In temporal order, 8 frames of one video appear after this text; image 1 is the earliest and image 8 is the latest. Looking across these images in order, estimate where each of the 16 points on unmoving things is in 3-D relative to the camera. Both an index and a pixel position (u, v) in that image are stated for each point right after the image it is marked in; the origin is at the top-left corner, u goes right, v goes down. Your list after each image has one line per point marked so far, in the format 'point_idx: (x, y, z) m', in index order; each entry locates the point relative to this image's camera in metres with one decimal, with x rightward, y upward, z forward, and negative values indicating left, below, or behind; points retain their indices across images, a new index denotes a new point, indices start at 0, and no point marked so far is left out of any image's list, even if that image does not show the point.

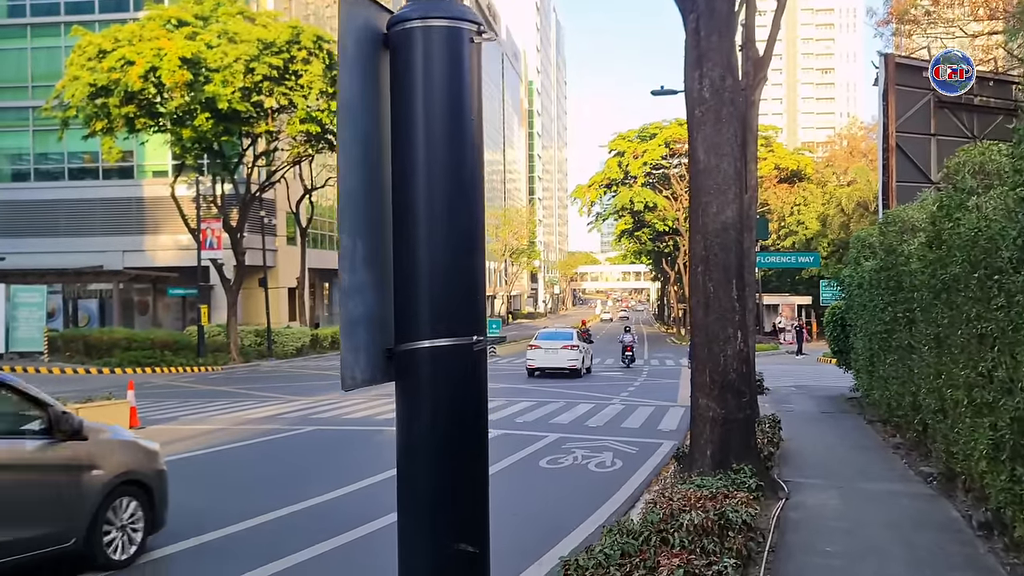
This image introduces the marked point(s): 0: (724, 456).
0: (+2.0, -1.6, +8.5) m
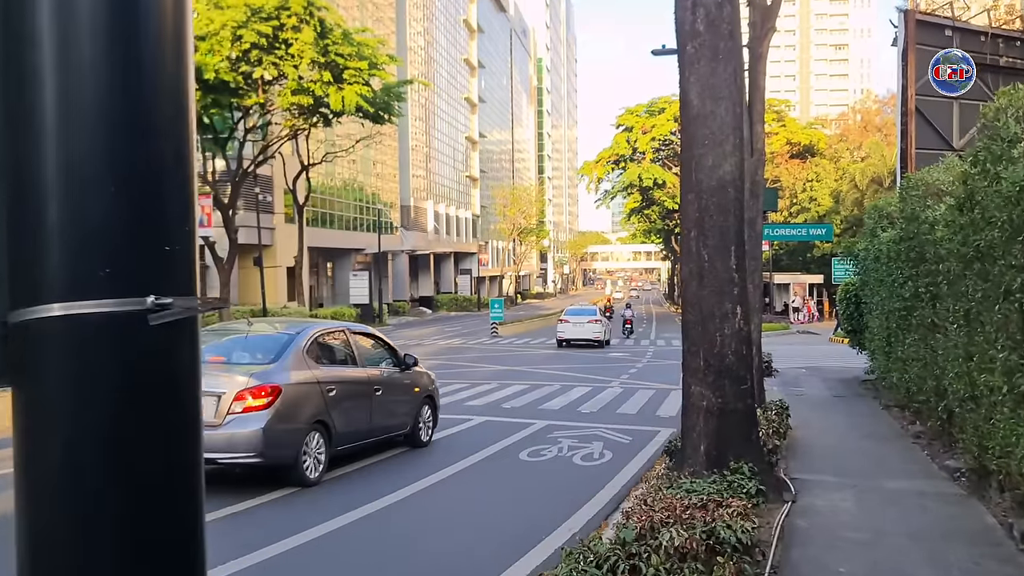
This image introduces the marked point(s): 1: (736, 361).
0: (+1.7, -1.3, +7.3) m
1: (+1.8, -0.6, +7.3) m
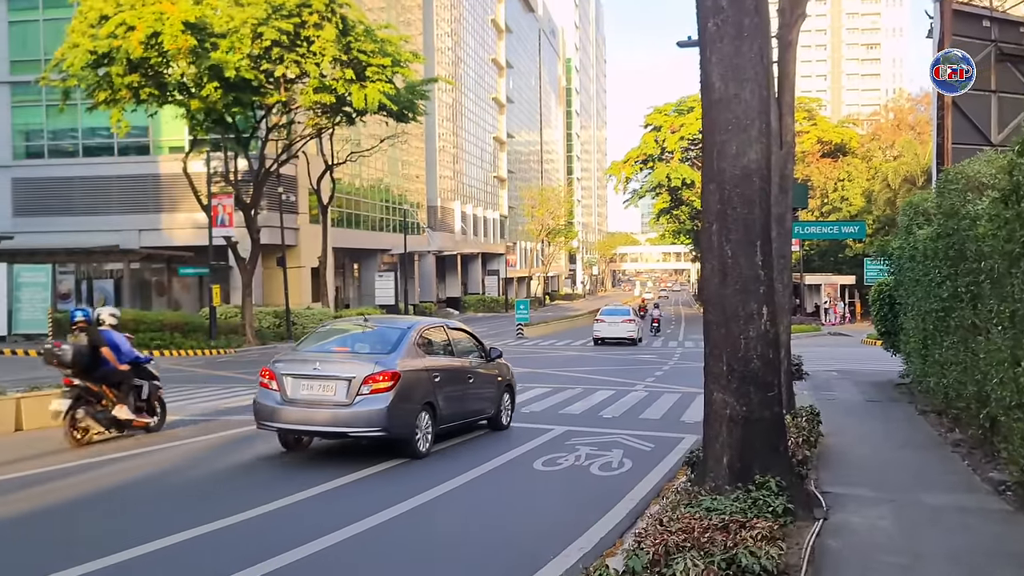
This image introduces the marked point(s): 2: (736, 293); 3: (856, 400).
0: (+1.8, -1.3, +6.7) m
1: (+1.9, -0.6, +6.7) m
2: (+1.7, 0.0, +6.7) m
3: (+6.0, -2.0, +15.6) m
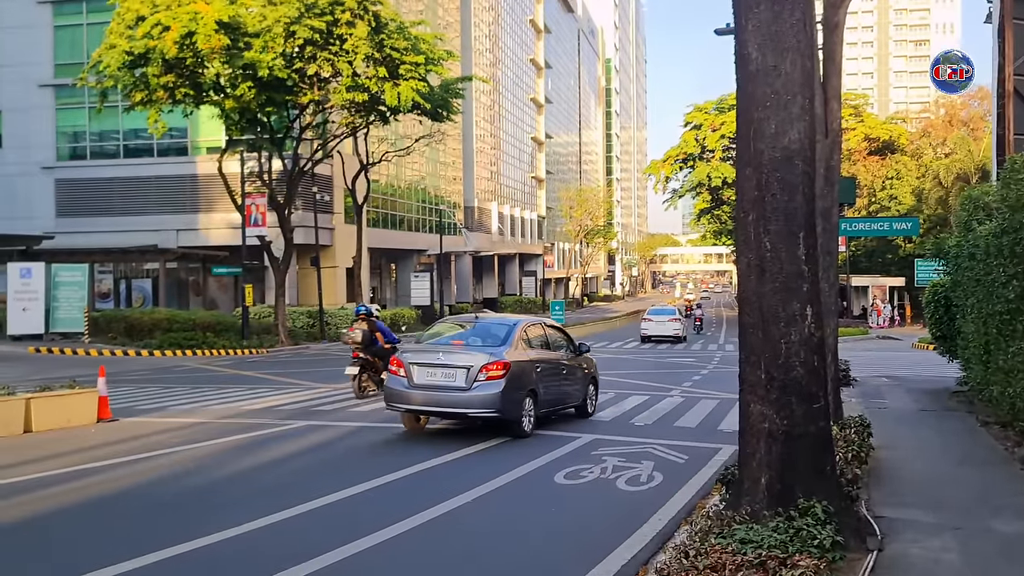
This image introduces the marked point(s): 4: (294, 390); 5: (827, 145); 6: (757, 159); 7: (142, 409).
0: (+1.8, -1.3, +5.9) m
1: (+2.0, -0.6, +5.9) m
2: (+1.7, 0.0, +5.9) m
3: (+6.5, -2.0, +14.6) m
4: (-4.5, -2.1, +18.3) m
5: (+4.0, +1.8, +11.3) m
6: (+1.6, +0.9, +5.9) m
7: (-6.0, -2.0, +14.4) m
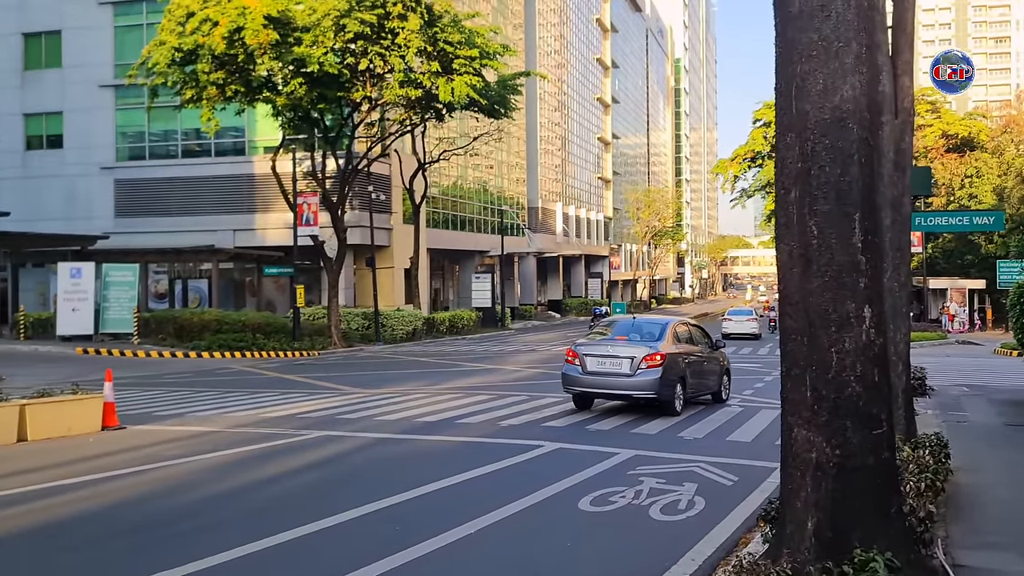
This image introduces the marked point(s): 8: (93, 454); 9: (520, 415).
0: (+1.7, -1.3, +4.7) m
1: (+1.9, -0.6, +4.7) m
2: (+1.7, 0.0, +4.7) m
3: (+7.1, -2.0, +13.0) m
4: (-3.7, -2.1, +17.6) m
5: (+4.3, +1.8, +9.9) m
6: (+1.5, +0.9, +4.7) m
7: (-5.4, -2.0, +13.8) m
8: (-5.1, -2.0, +10.8) m
9: (+0.1, -2.0, +13.8) m
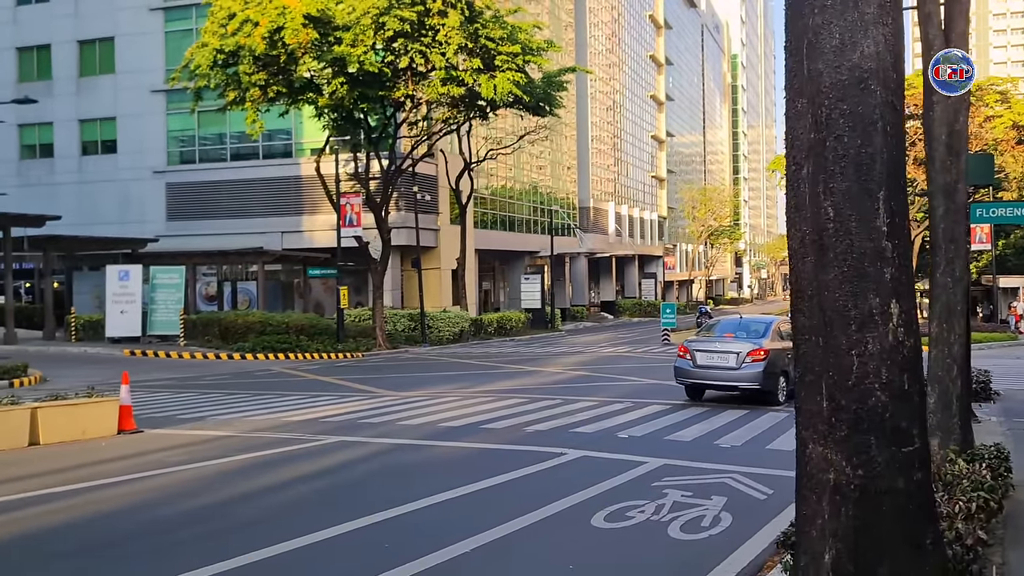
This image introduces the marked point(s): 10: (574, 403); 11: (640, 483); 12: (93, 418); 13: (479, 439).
0: (+1.6, -1.3, +4.0) m
1: (+1.7, -0.5, +4.0) m
2: (+1.5, 0.0, +4.0) m
3: (+7.4, -1.9, +11.9) m
4: (-3.0, -2.1, +17.2) m
5: (+4.5, +1.9, +9.0) m
6: (+1.4, +0.9, +4.0) m
7: (-5.0, -2.0, +13.5) m
8: (-4.8, -2.0, +10.5) m
9: (+0.5, -2.0, +13.2) m
10: (+1.1, -2.0, +15.7) m
11: (+1.3, -2.0, +9.1) m
12: (-5.5, -1.7, +11.6) m
13: (-0.4, -2.0, +11.6) m
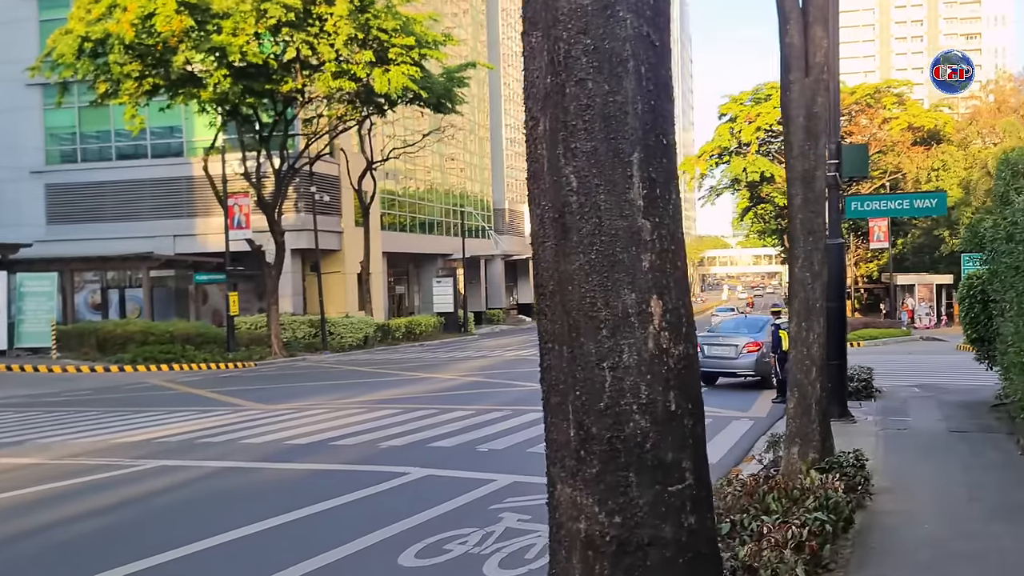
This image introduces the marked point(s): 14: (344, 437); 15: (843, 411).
0: (+0.4, -1.2, +3.1) m
1: (+0.5, -0.5, +3.1) m
2: (+0.3, +0.1, +3.1) m
3: (+5.6, -1.9, +11.4) m
4: (-5.2, -2.2, +15.8) m
5: (+2.8, +1.9, +8.4) m
6: (+0.1, +0.9, +3.1) m
7: (-6.9, -2.1, +12.0) m
8: (-6.5, -2.1, +9.0) m
9: (-1.4, -2.0, +12.2) m
10: (-1.1, -2.1, +14.7) m
11: (-0.3, -2.0, +8.2) m
12: (-7.2, -1.8, +10.0) m
13: (-2.2, -2.0, +10.5) m
14: (-2.2, -2.0, +11.9) m
15: (+4.6, -1.7, +12.3) m
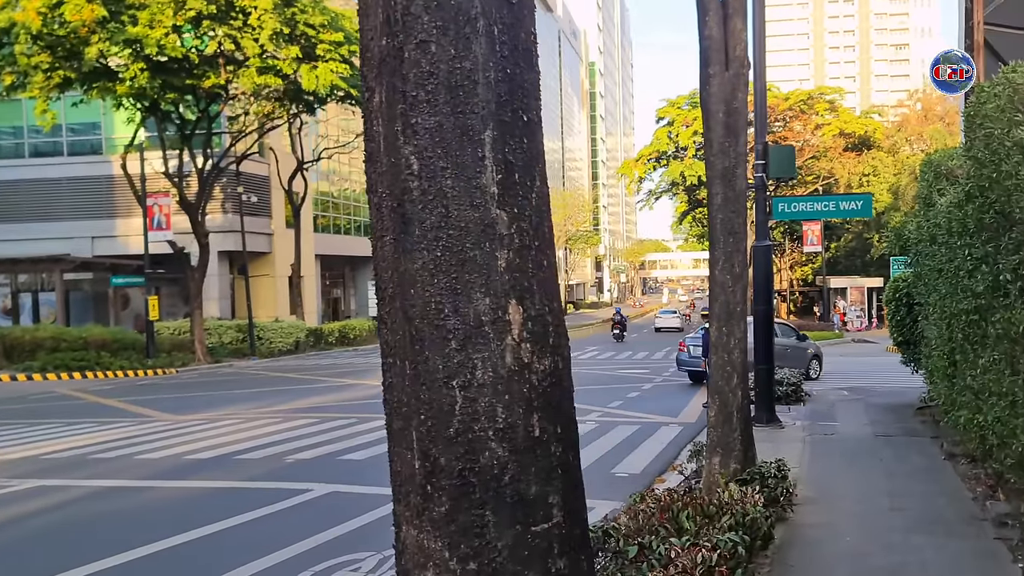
0: (-0.1, -1.2, +2.6) m
1: (0.0, -0.5, +2.6) m
2: (-0.2, 0.0, +2.6) m
3: (+4.5, -1.9, +11.3) m
4: (-6.5, -2.3, +14.9) m
5: (+2.0, +1.9, +8.0) m
6: (-0.3, +0.9, +2.6) m
7: (-8.0, -2.2, +11.0) m
8: (-7.4, -2.1, +8.1) m
9: (-2.5, -2.0, +11.6) m
10: (-2.3, -2.1, +14.1) m
11: (-1.1, -2.0, +7.6) m
12: (-8.2, -1.8, +9.0) m
13: (-3.2, -2.0, +9.8) m
14: (-3.3, -2.1, +11.2) m
15: (+3.5, -1.7, +12.0) m
